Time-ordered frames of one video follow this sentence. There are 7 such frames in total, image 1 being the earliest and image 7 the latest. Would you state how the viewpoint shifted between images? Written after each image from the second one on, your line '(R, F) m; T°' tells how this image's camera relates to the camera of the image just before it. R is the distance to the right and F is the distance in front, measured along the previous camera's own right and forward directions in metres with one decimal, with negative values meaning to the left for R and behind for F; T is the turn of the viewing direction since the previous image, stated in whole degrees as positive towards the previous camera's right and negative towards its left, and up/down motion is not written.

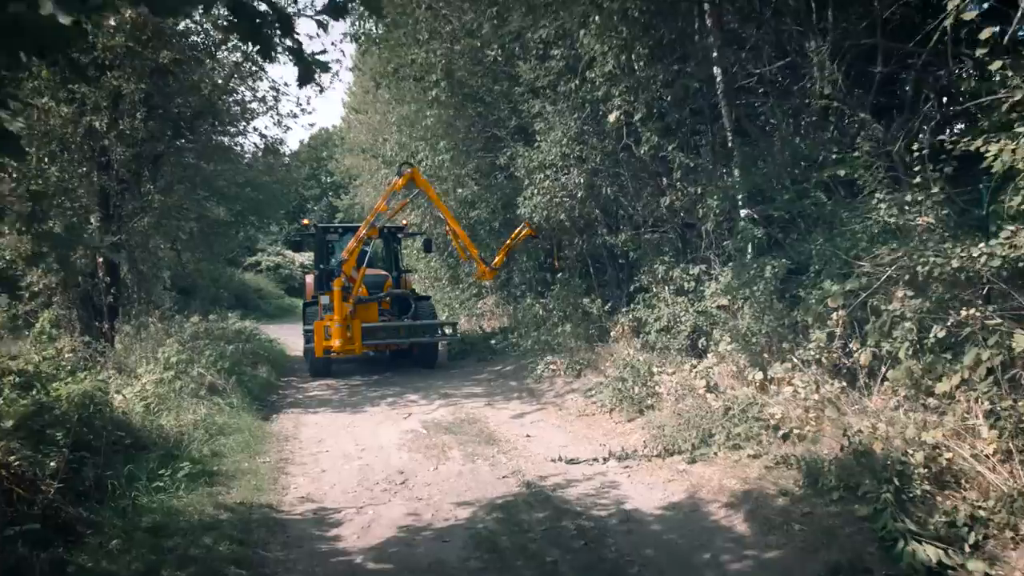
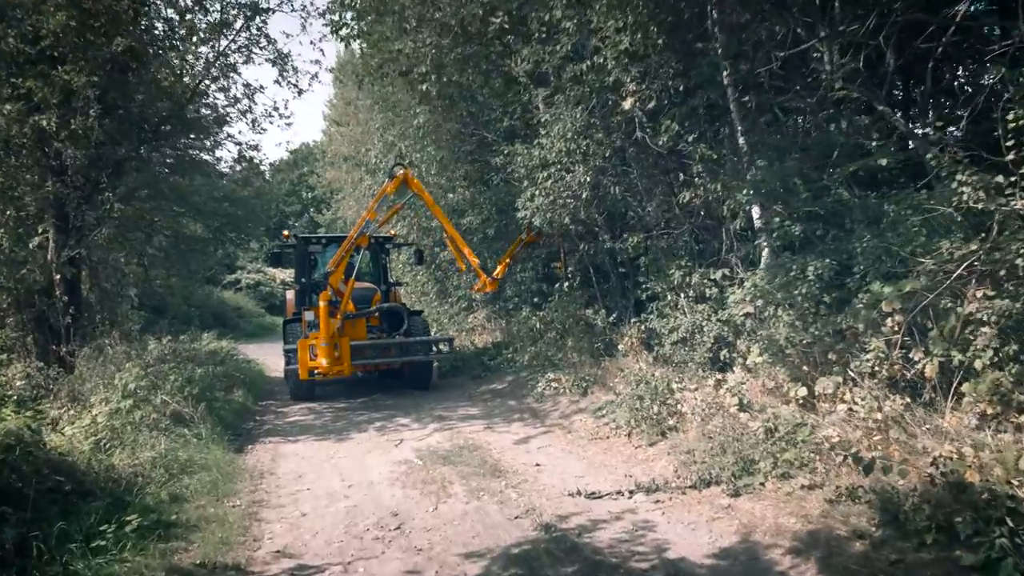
(-0.2, +1.0) m; +1°
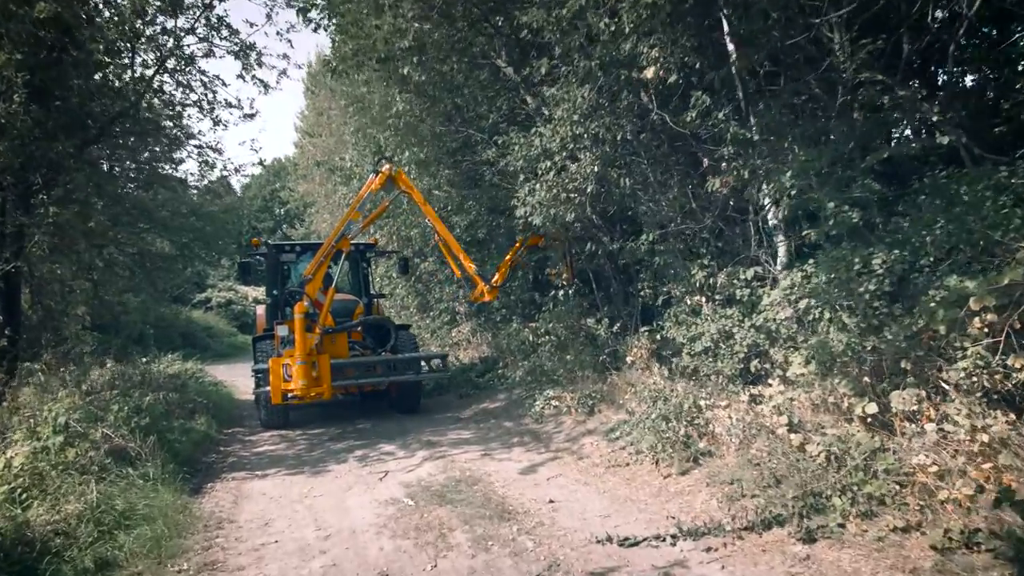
(-0.3, +1.2) m; +2°
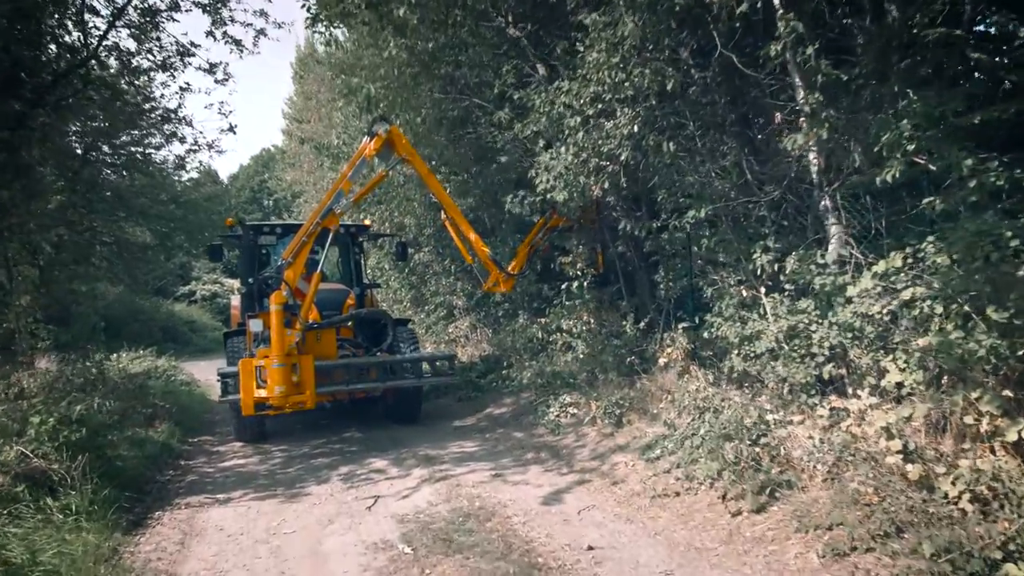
(-0.3, +1.6) m; +1°
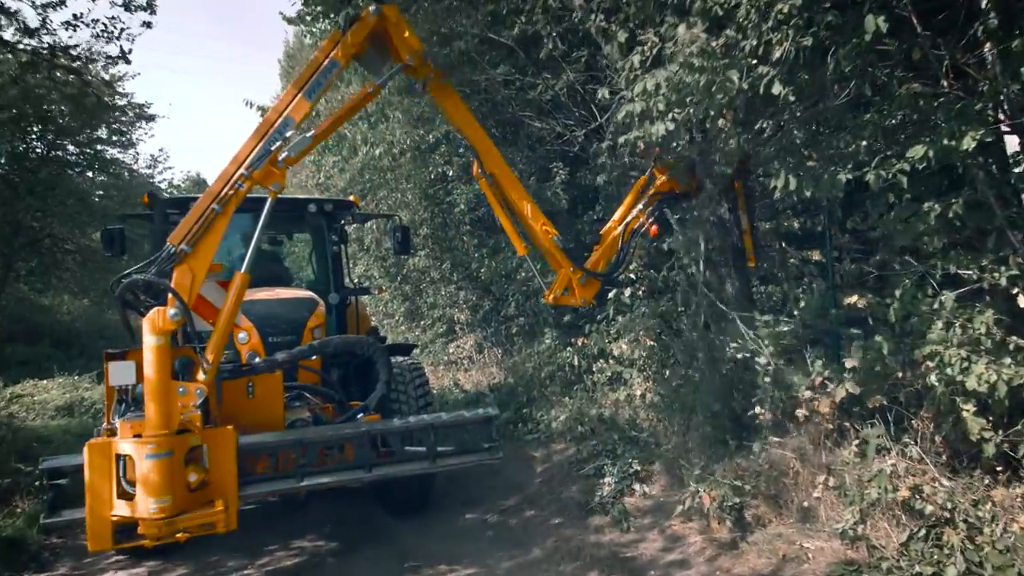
(-0.4, +3.4) m; 0°
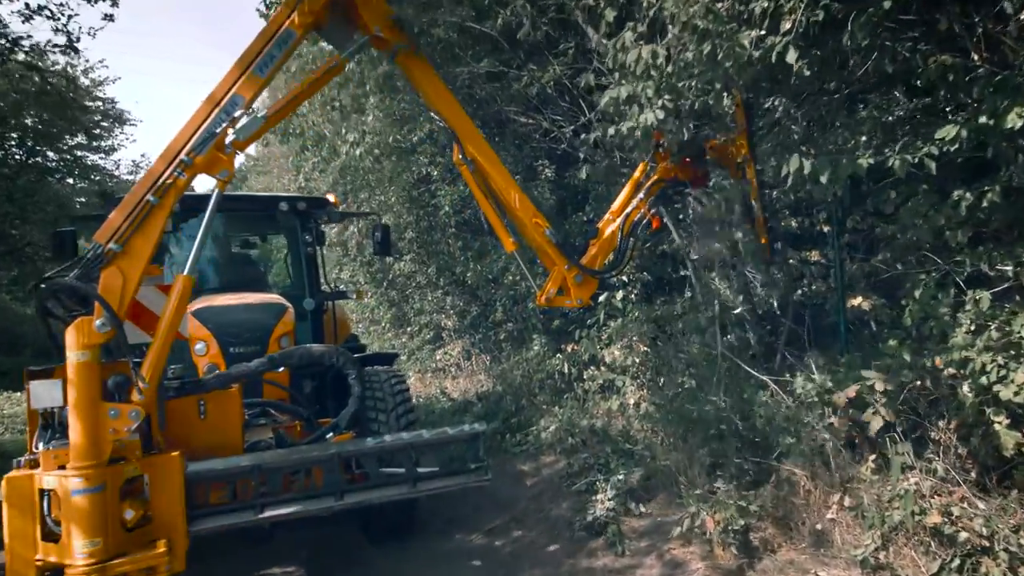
(+0.1, +0.5) m; +1°
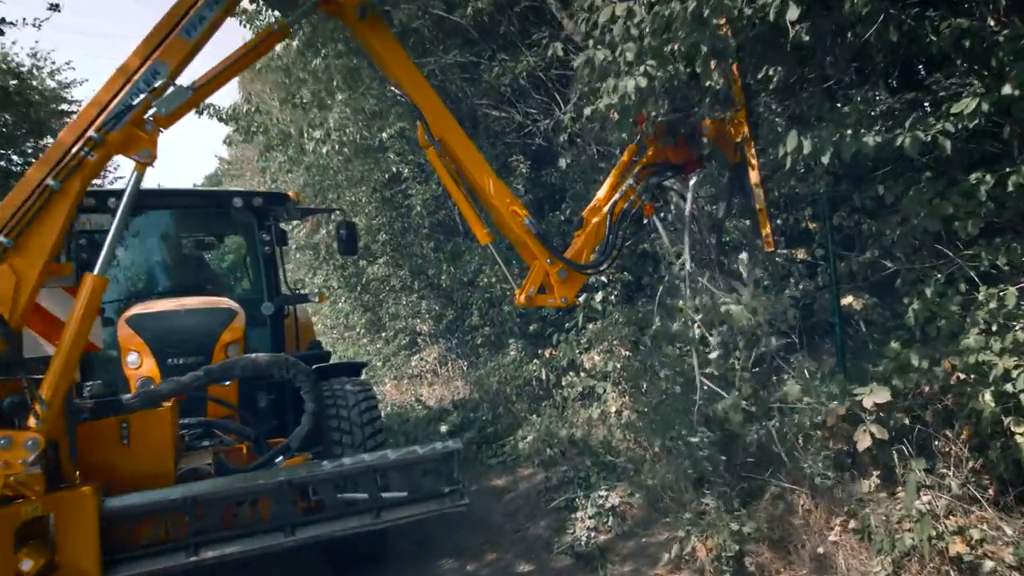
(+0.1, +0.5) m; +2°
